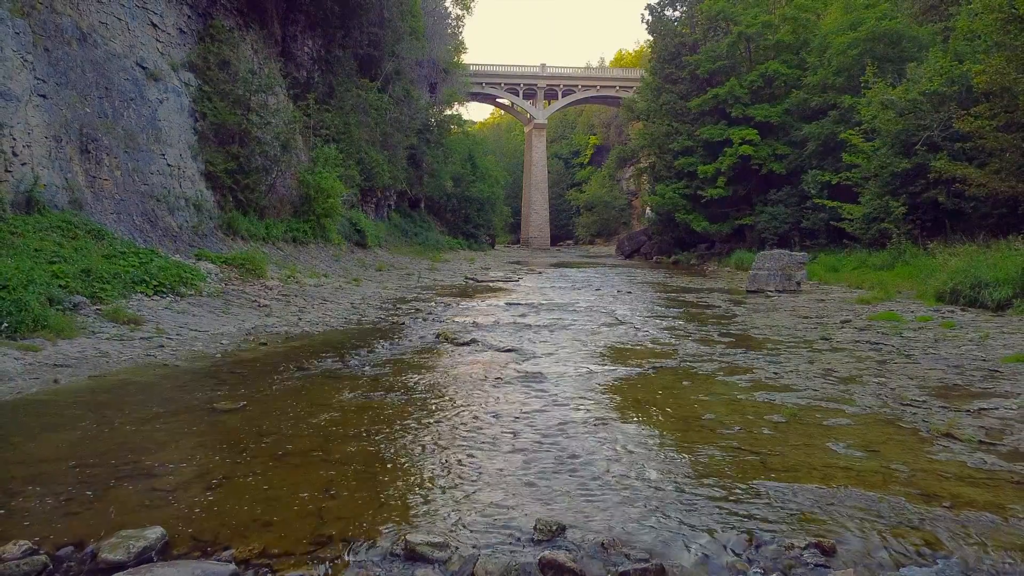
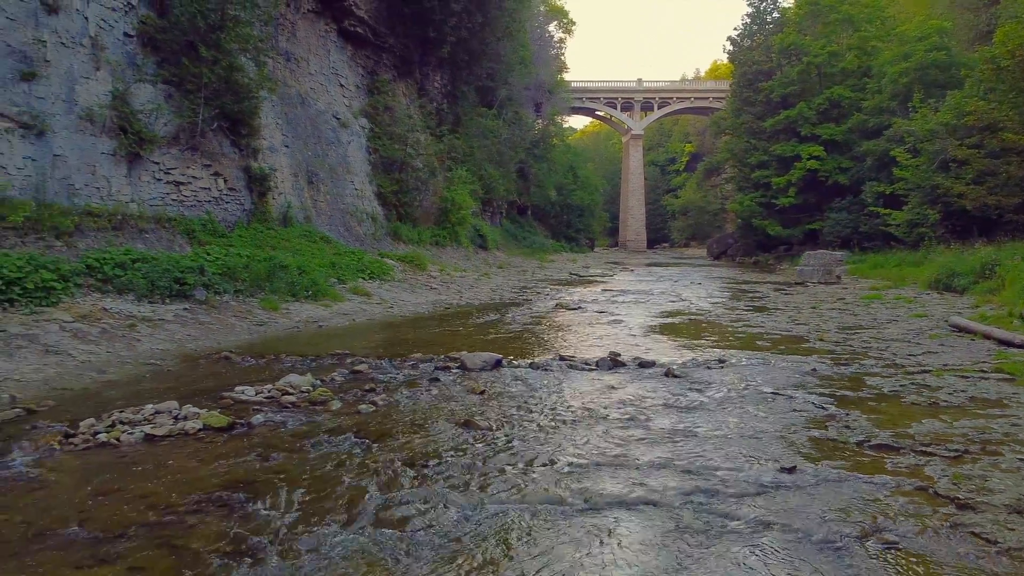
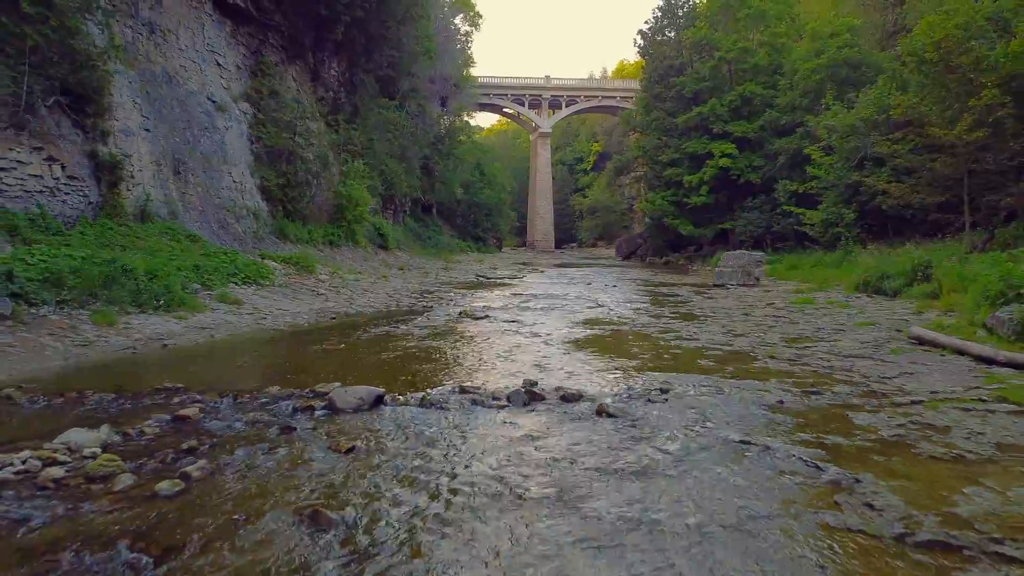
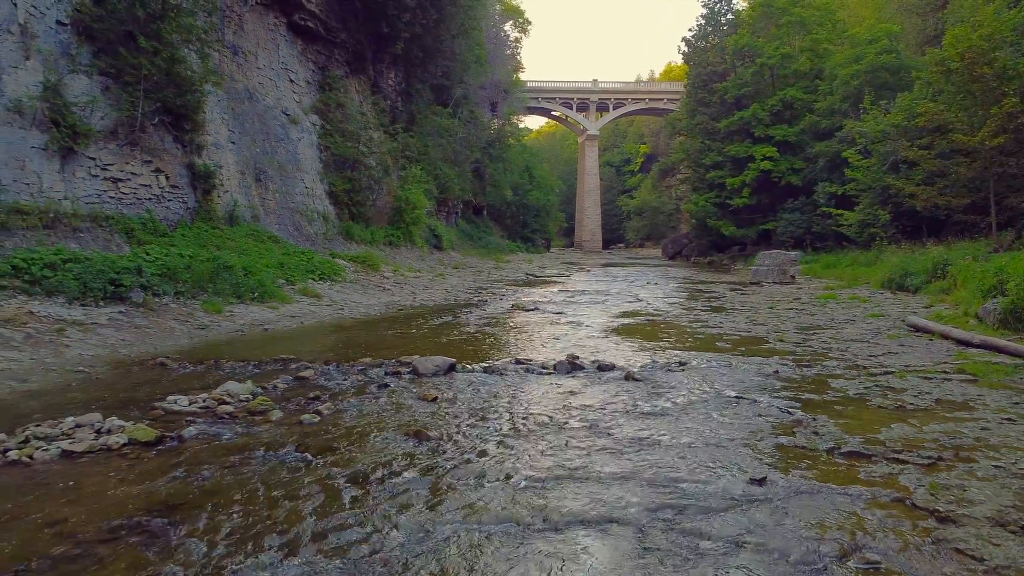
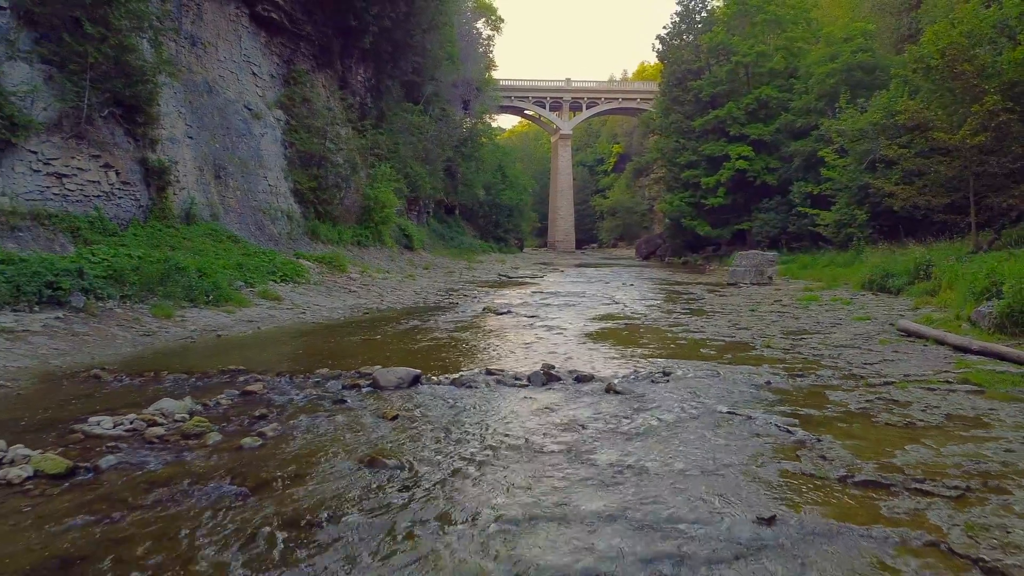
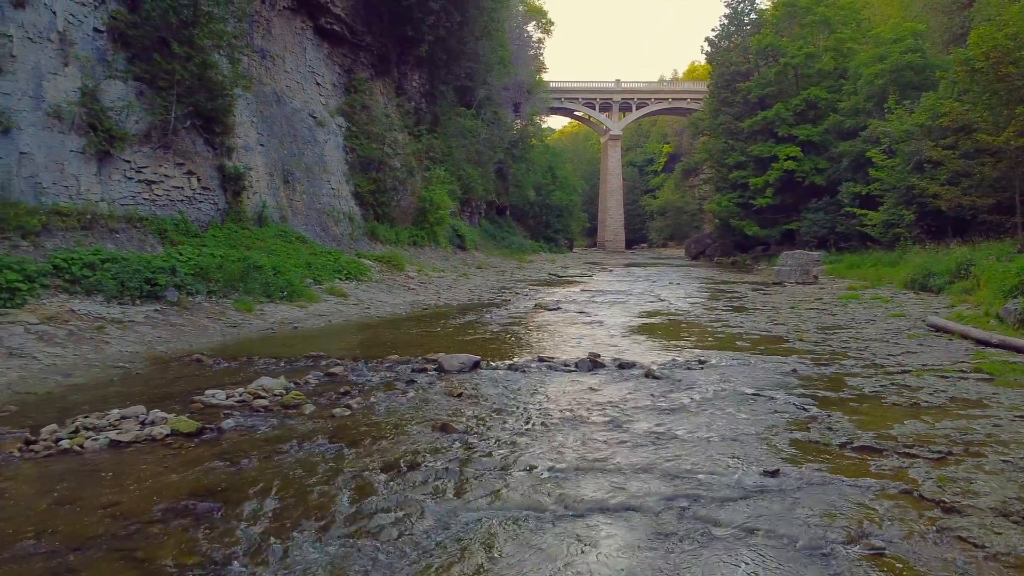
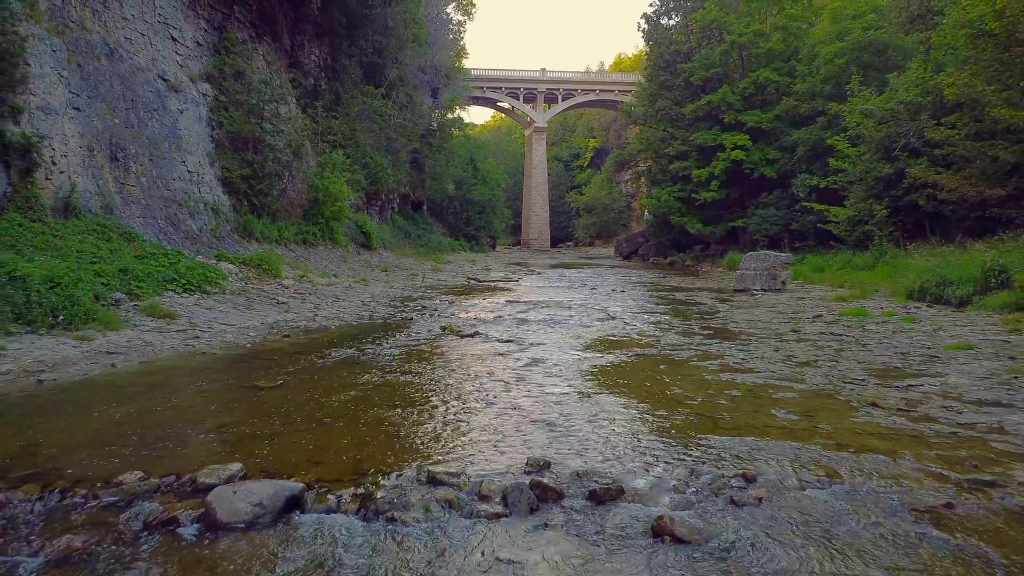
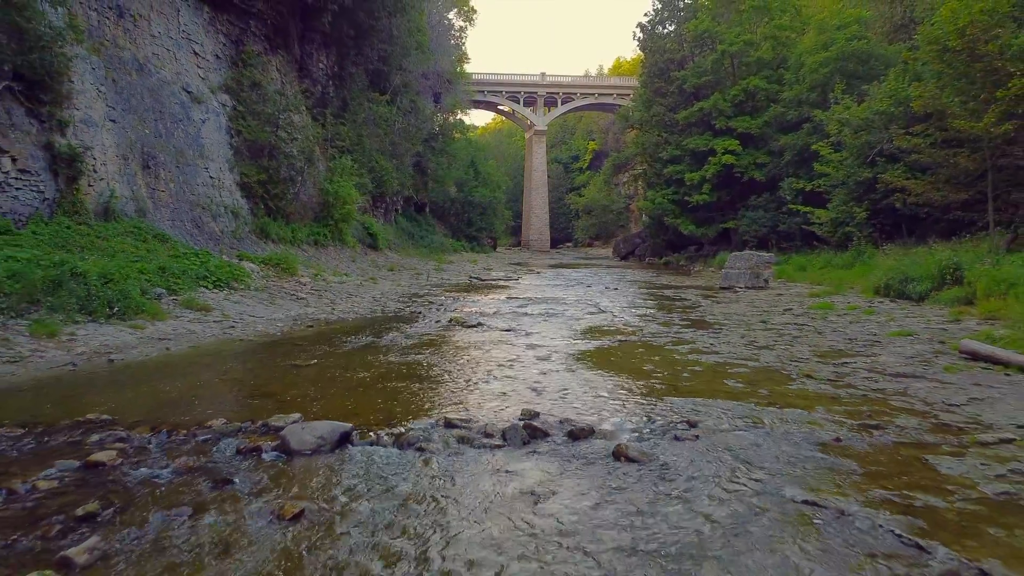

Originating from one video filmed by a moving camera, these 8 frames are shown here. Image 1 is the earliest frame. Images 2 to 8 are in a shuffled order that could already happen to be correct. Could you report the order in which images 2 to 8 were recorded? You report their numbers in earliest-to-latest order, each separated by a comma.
7, 8, 3, 5, 4, 6, 2
